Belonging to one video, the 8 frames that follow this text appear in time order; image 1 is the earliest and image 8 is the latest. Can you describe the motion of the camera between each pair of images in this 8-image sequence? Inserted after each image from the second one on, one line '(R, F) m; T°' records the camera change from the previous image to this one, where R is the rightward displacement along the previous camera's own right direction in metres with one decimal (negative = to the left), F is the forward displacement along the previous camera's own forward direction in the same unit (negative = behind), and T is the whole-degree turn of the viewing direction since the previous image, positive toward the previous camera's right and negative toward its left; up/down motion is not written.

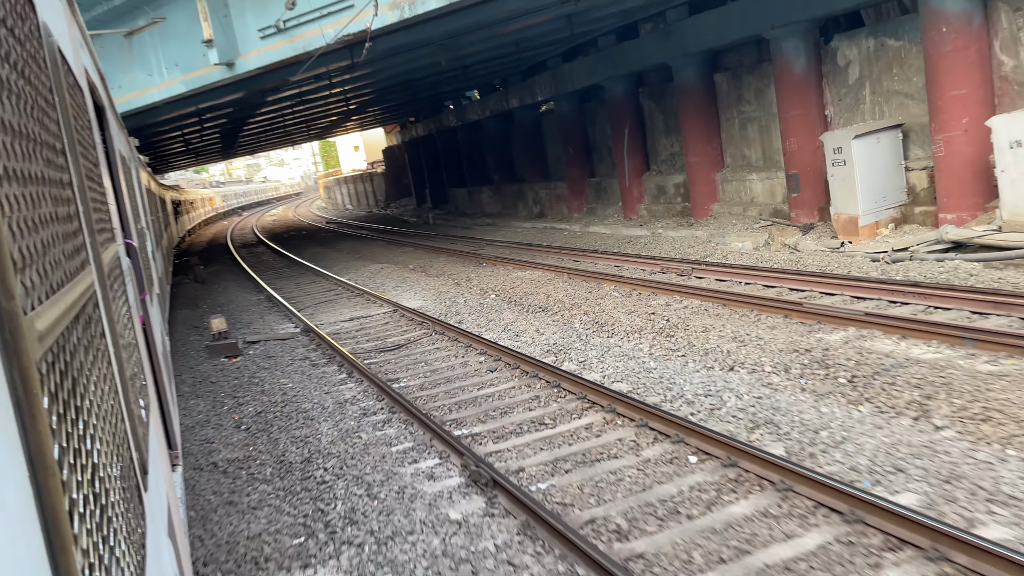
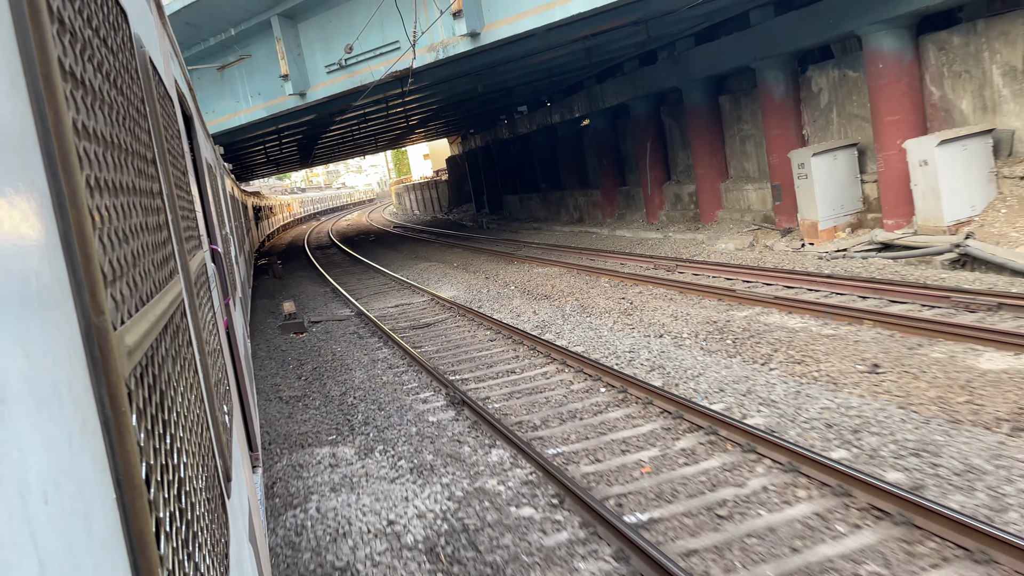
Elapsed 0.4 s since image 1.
(+0.2, -0.5) m; -5°
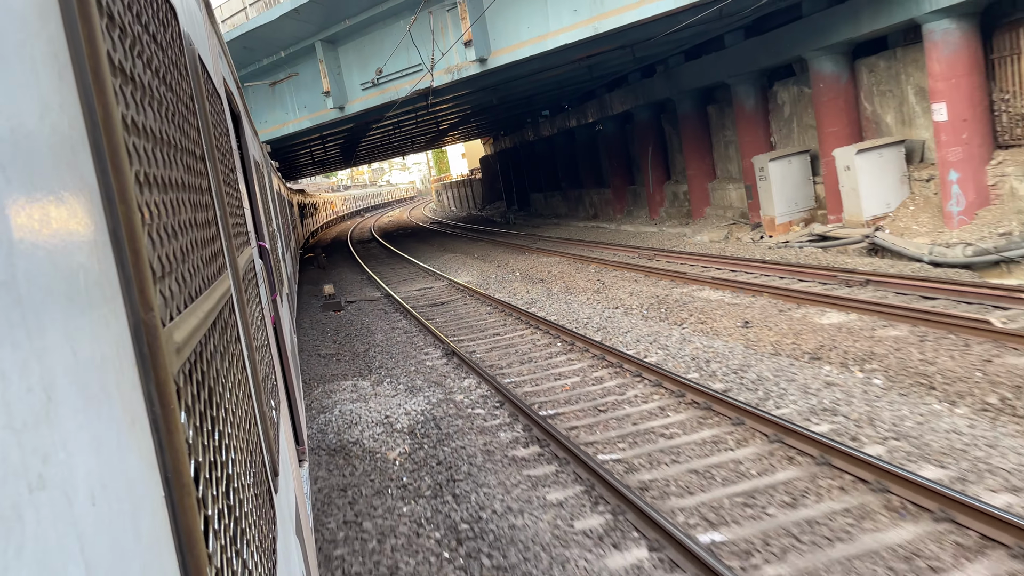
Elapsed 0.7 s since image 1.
(+0.6, -1.8) m; -3°
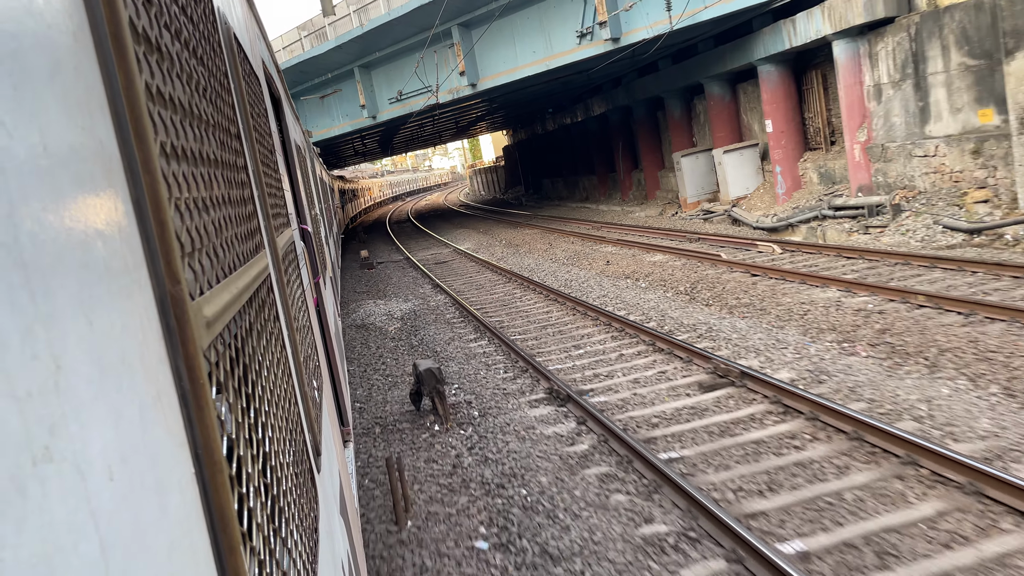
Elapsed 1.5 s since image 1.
(+1.3, -4.3) m; -3°
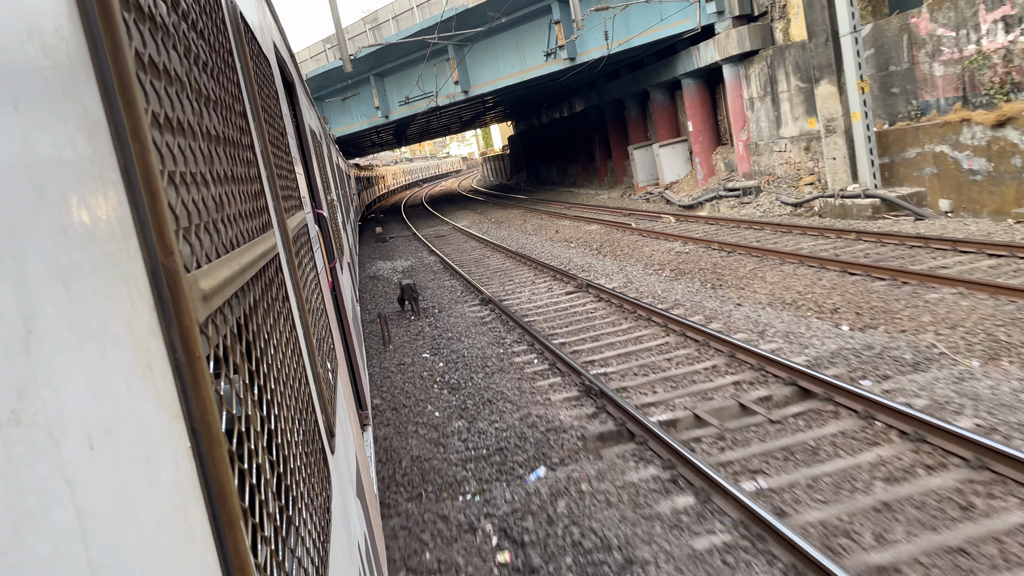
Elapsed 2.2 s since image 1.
(+0.9, -3.8) m; -1°
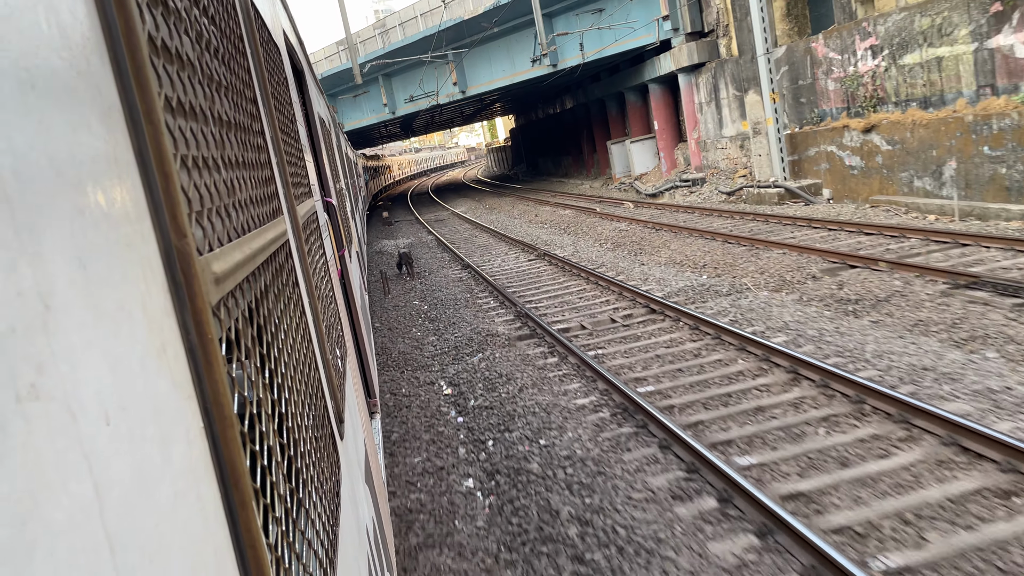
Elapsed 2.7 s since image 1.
(+0.5, -2.5) m; -1°
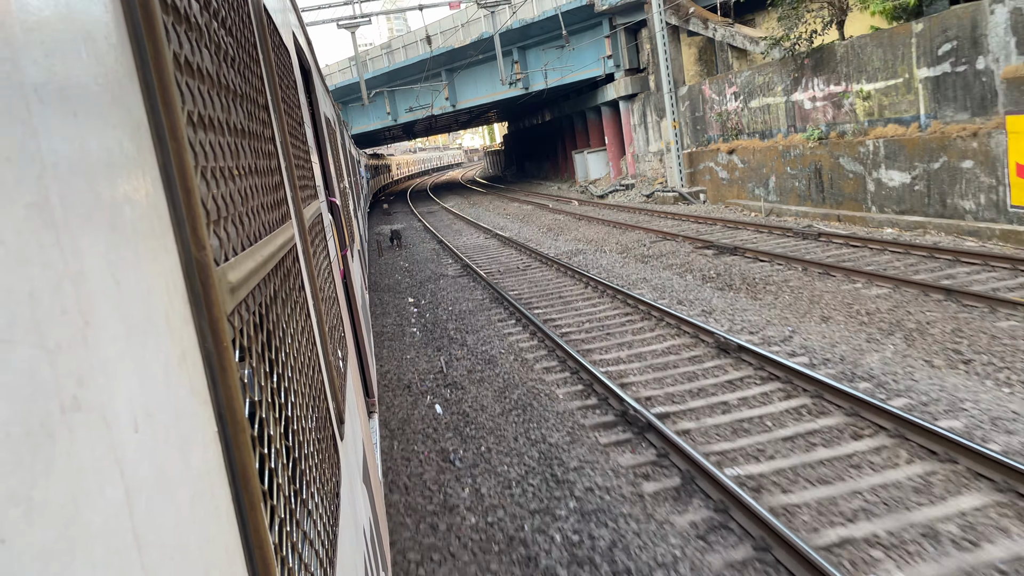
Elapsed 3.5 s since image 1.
(+0.9, -4.4) m; 0°
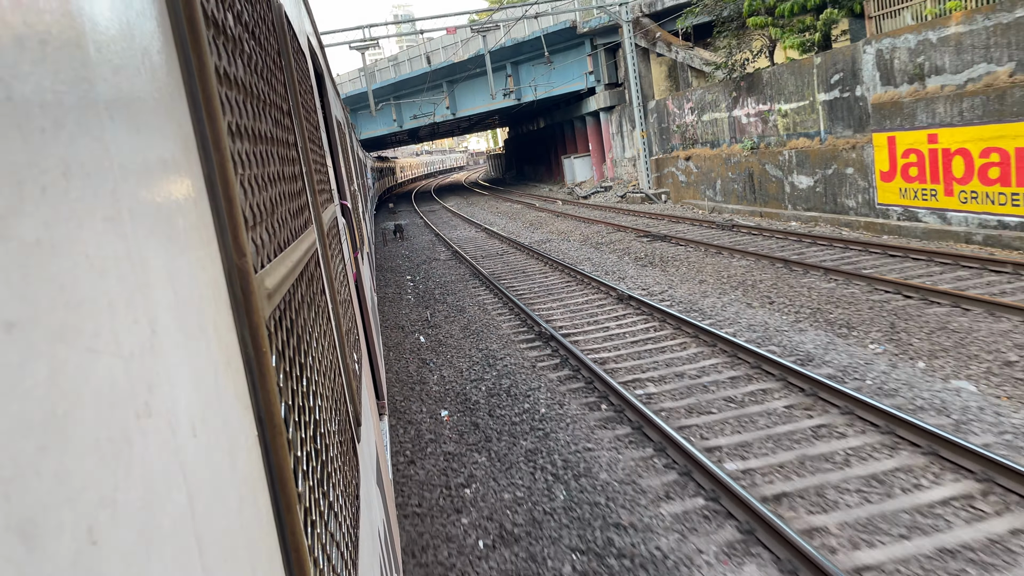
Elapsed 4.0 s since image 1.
(+0.5, -2.5) m; 0°
